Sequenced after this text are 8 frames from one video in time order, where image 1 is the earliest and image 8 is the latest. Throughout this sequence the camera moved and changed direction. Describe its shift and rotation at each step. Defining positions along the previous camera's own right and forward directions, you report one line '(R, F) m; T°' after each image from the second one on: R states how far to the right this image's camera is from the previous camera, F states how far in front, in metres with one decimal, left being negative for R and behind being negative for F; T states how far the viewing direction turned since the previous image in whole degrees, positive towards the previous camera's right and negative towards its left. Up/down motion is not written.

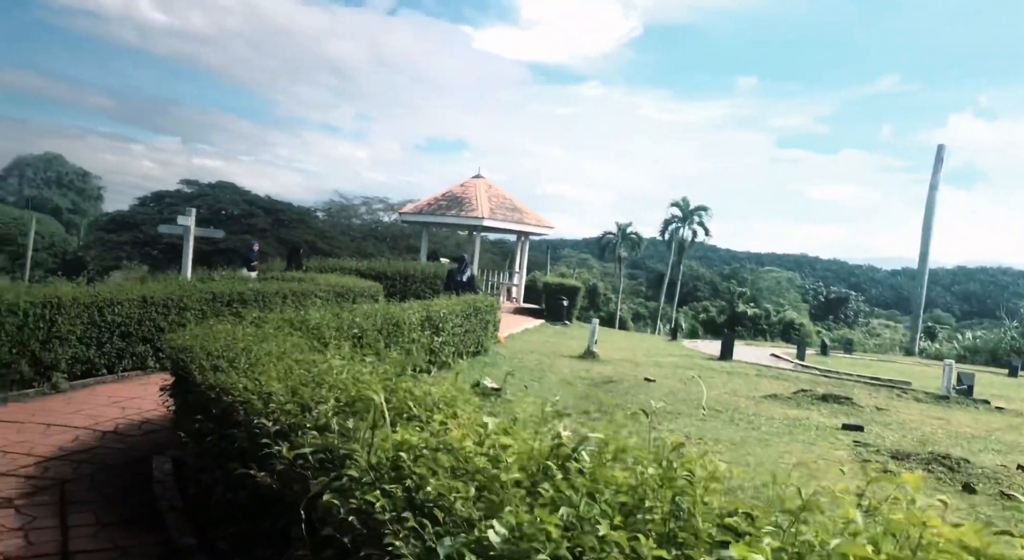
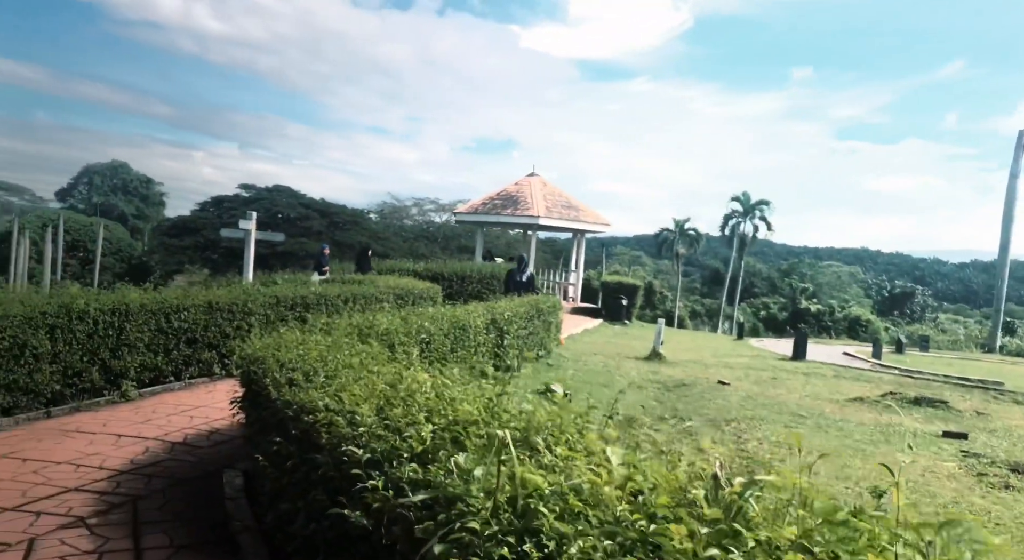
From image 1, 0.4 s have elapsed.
(-0.2, +0.3) m; -3°
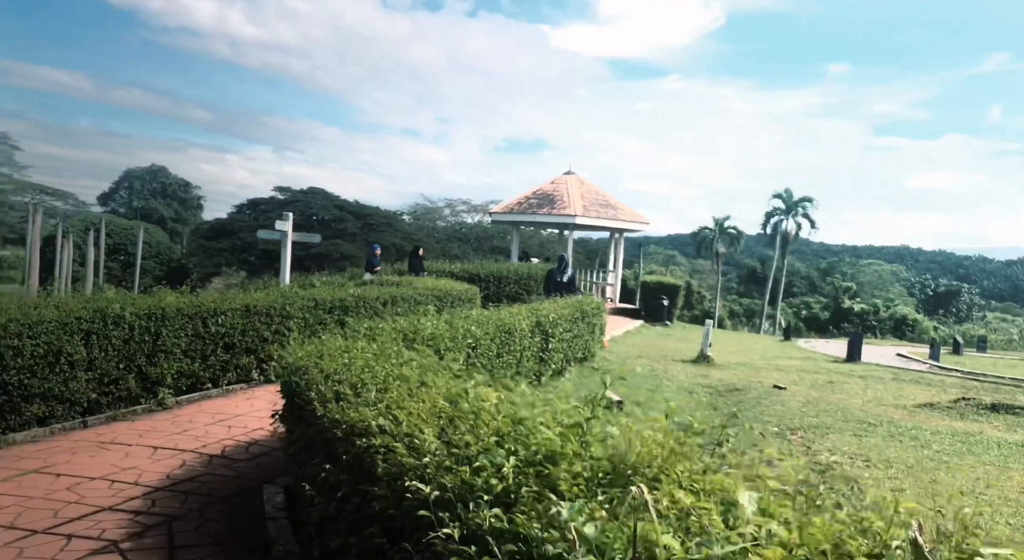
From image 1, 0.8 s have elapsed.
(-0.2, +0.4) m; -2°
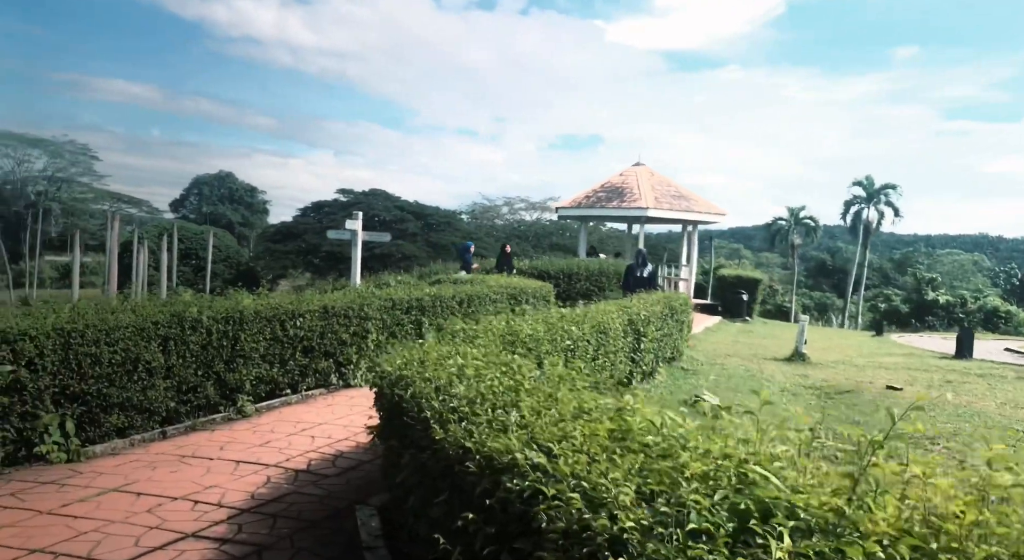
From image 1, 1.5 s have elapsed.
(-0.3, +0.6) m; -4°
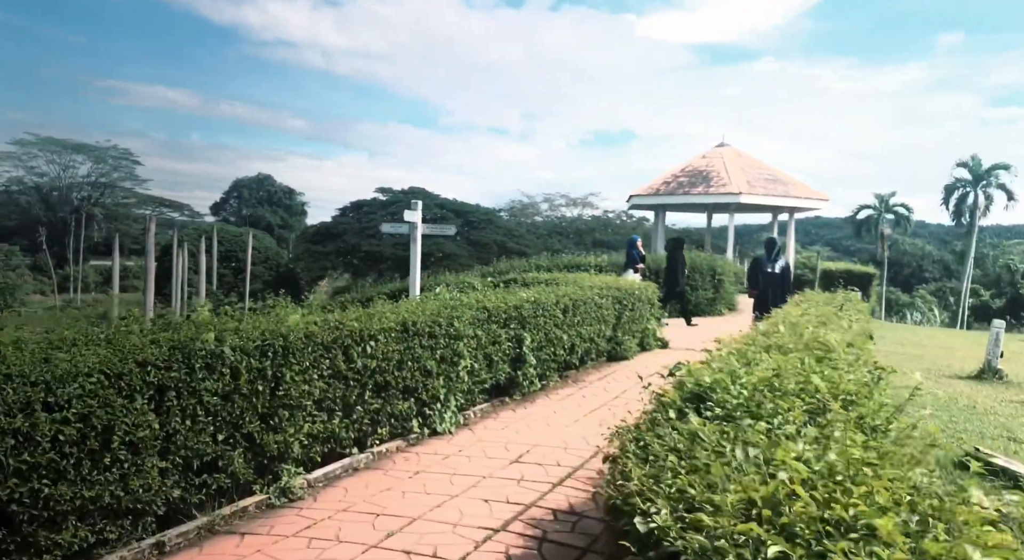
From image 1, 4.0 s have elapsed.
(-1.0, +3.1) m; -2°
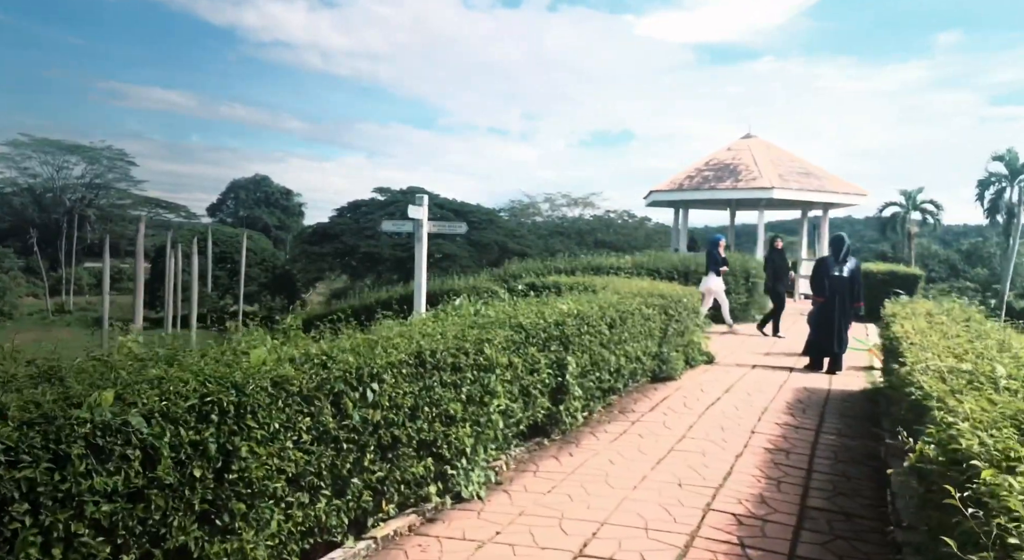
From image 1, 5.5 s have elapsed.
(-0.3, +2.0) m; 0°
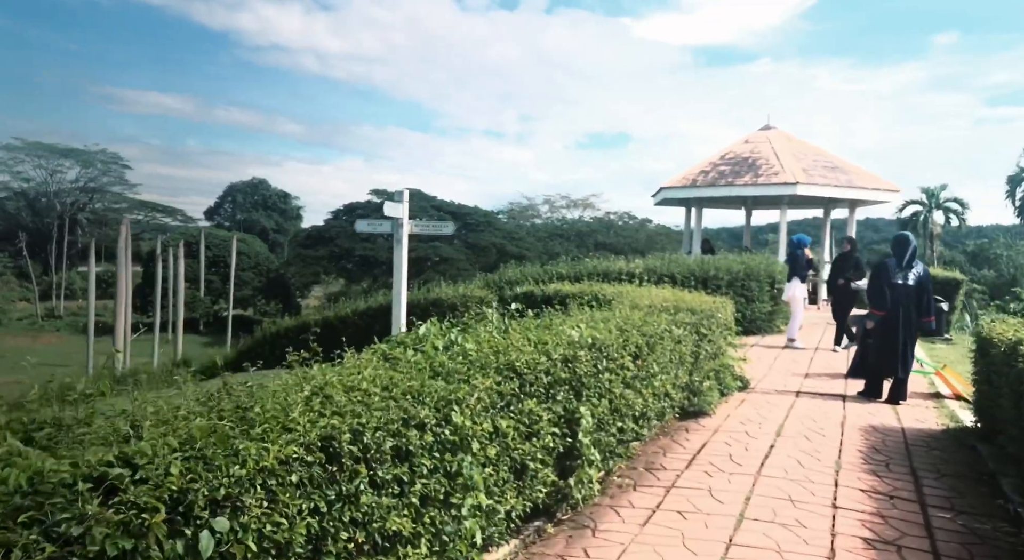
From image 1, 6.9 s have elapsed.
(+0.1, +2.1) m; 0°
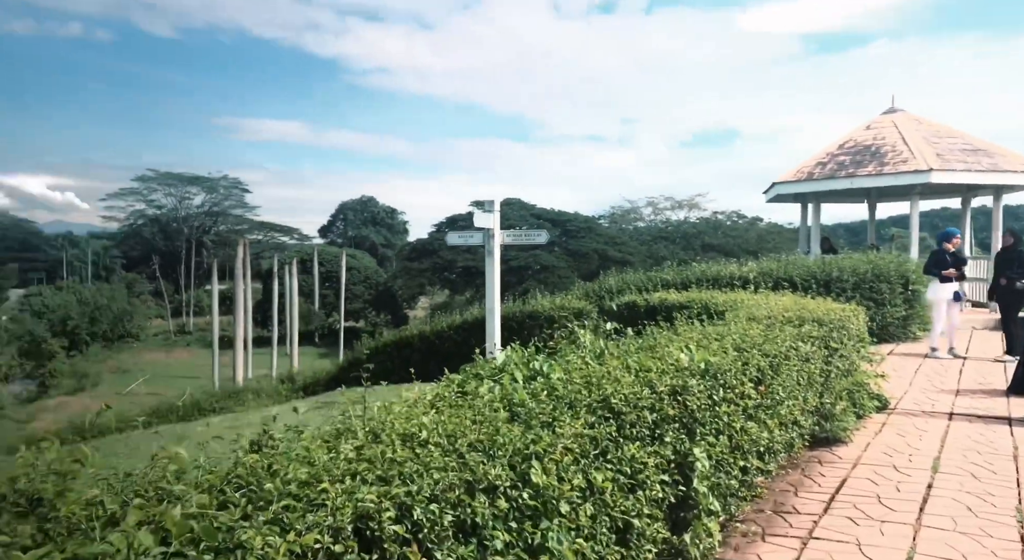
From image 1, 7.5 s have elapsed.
(+0.1, +0.8) m; -7°
